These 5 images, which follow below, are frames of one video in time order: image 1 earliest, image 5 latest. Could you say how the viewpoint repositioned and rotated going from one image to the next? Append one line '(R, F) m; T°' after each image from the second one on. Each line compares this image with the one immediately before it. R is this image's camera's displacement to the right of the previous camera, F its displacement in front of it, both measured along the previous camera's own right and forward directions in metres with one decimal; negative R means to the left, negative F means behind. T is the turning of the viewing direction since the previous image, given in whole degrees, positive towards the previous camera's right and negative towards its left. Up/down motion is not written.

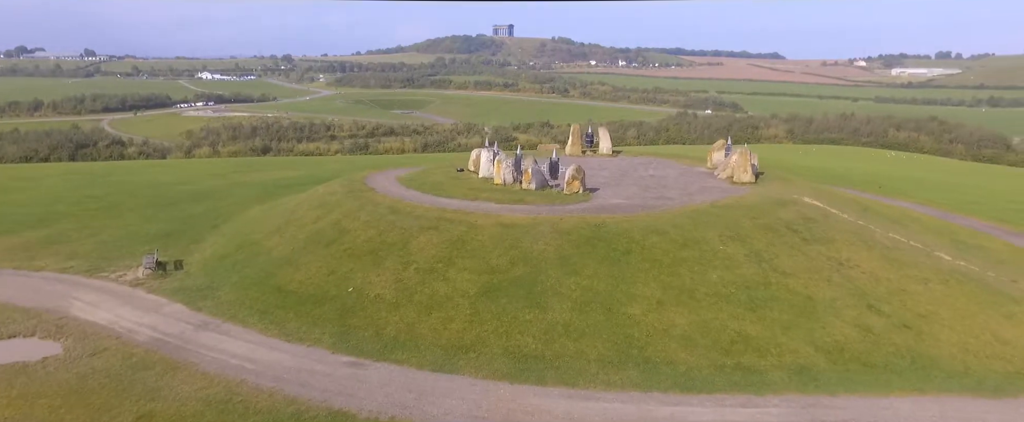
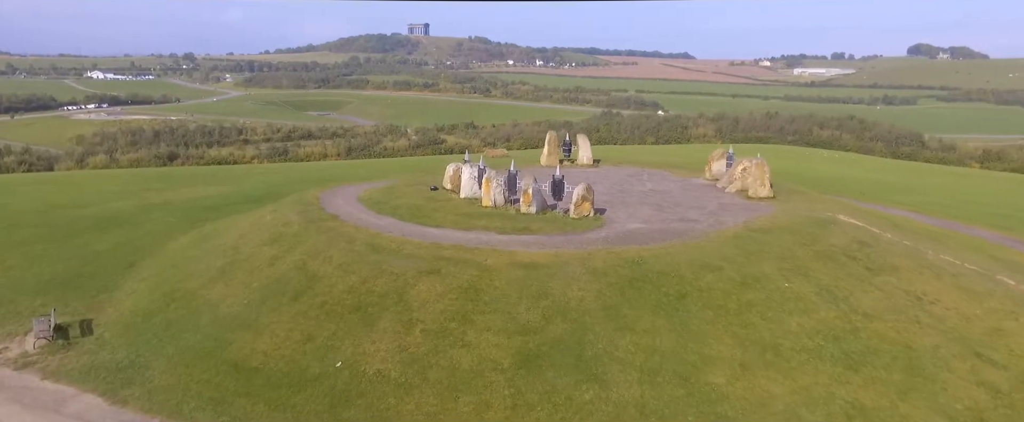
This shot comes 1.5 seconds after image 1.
(-2.9, +4.4) m; +7°
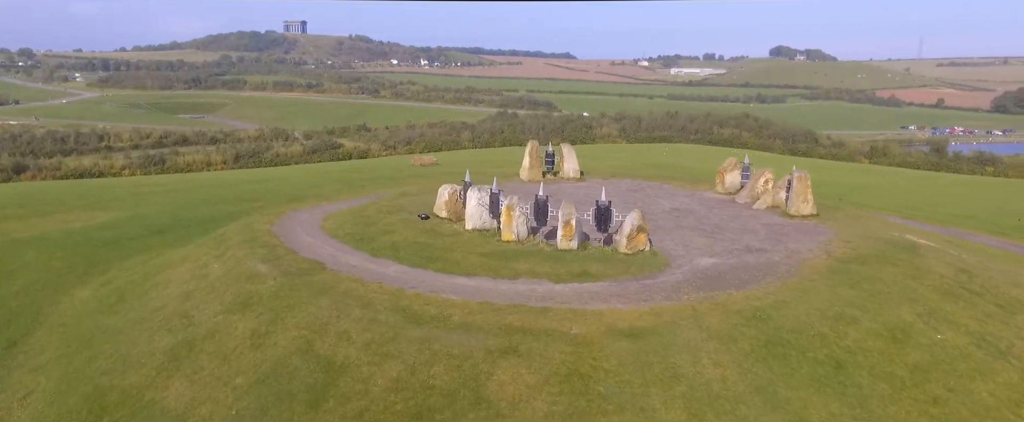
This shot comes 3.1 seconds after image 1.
(-4.6, +5.0) m; +10°
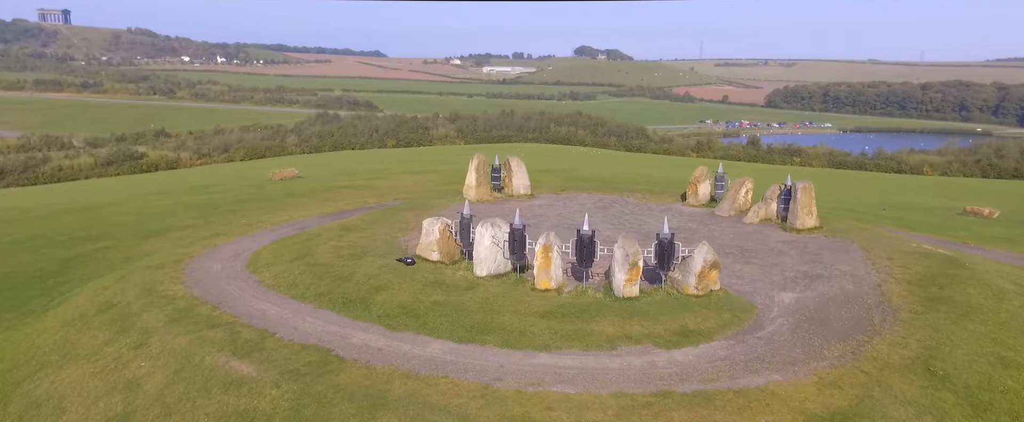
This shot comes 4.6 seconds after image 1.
(-5.8, +5.0) m; +17°
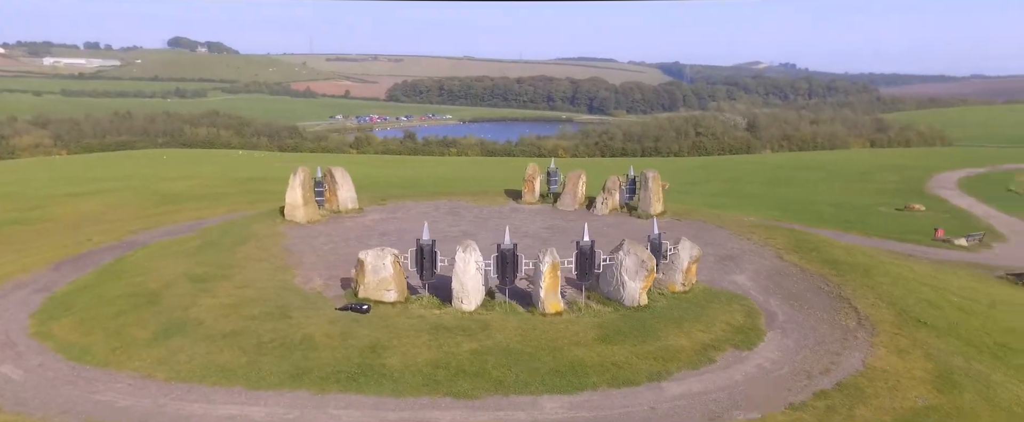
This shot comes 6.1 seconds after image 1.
(-7.7, +4.7) m; +31°
